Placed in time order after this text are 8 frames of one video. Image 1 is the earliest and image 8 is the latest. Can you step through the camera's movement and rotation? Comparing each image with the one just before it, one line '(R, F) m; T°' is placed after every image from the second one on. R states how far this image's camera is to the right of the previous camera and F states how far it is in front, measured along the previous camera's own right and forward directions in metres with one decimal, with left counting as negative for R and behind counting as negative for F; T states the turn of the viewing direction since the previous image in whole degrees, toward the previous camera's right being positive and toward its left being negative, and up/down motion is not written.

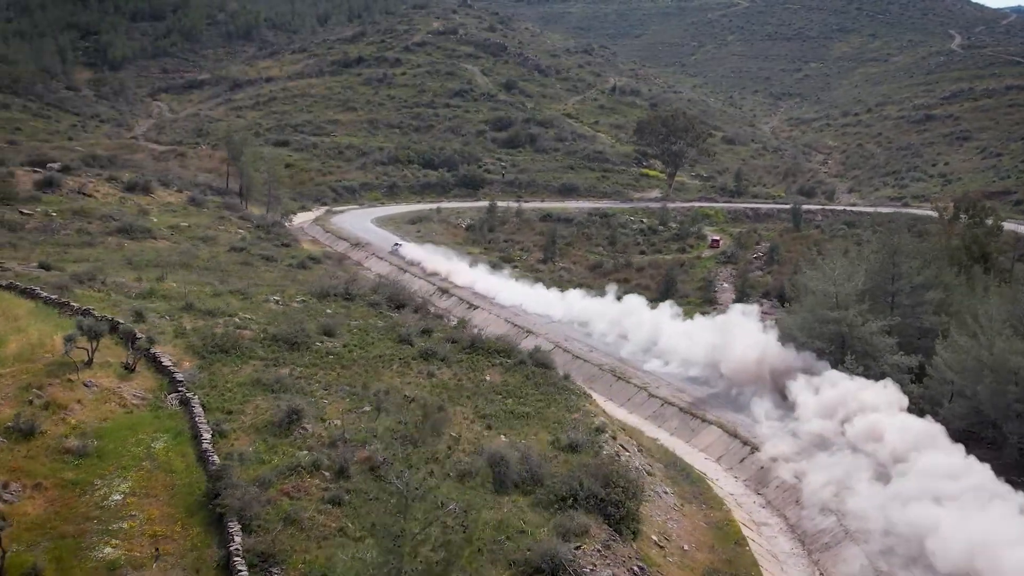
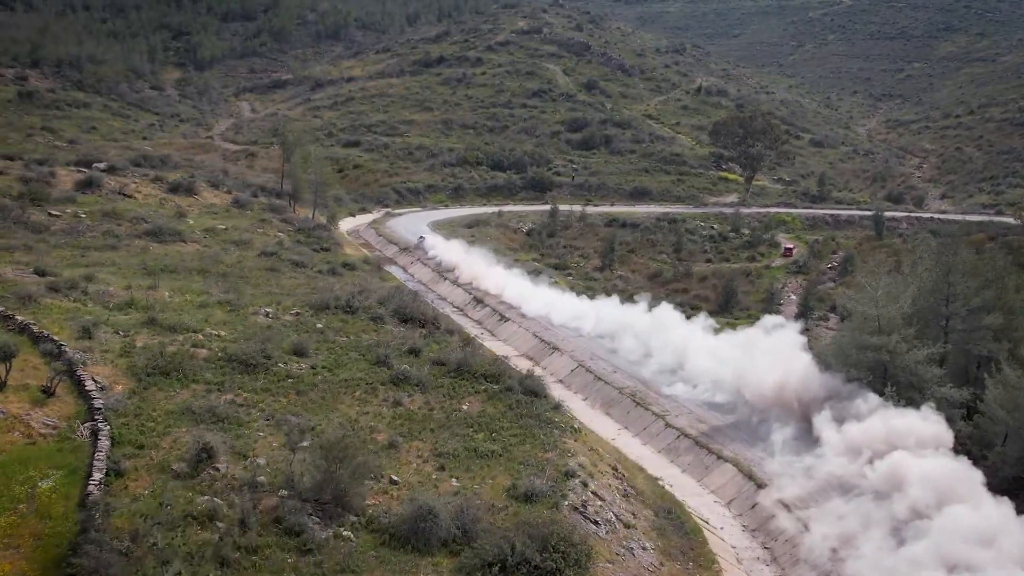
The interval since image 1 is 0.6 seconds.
(+1.7, +2.2) m; -5°
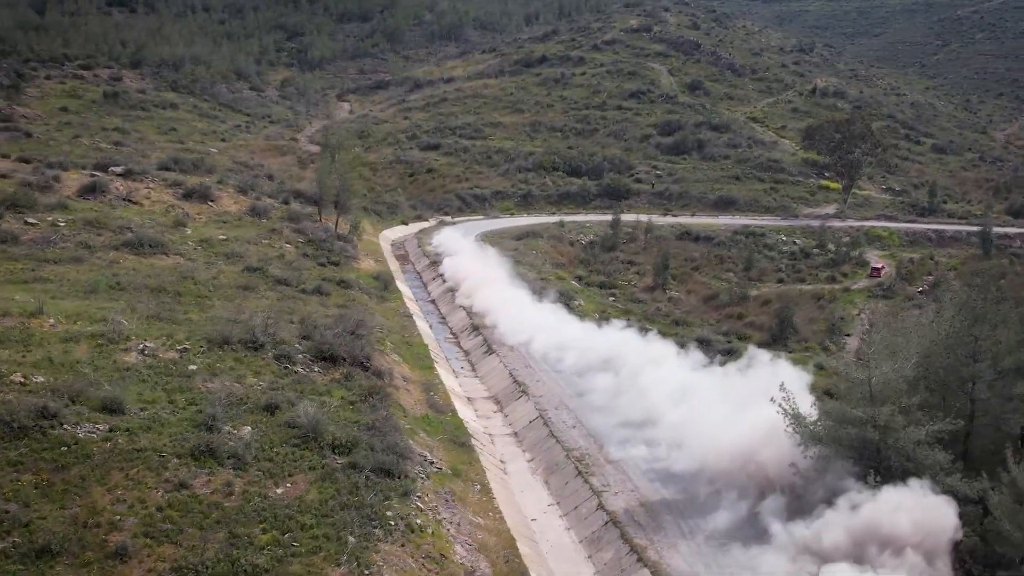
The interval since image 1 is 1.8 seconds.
(+3.4, +4.4) m; -7°
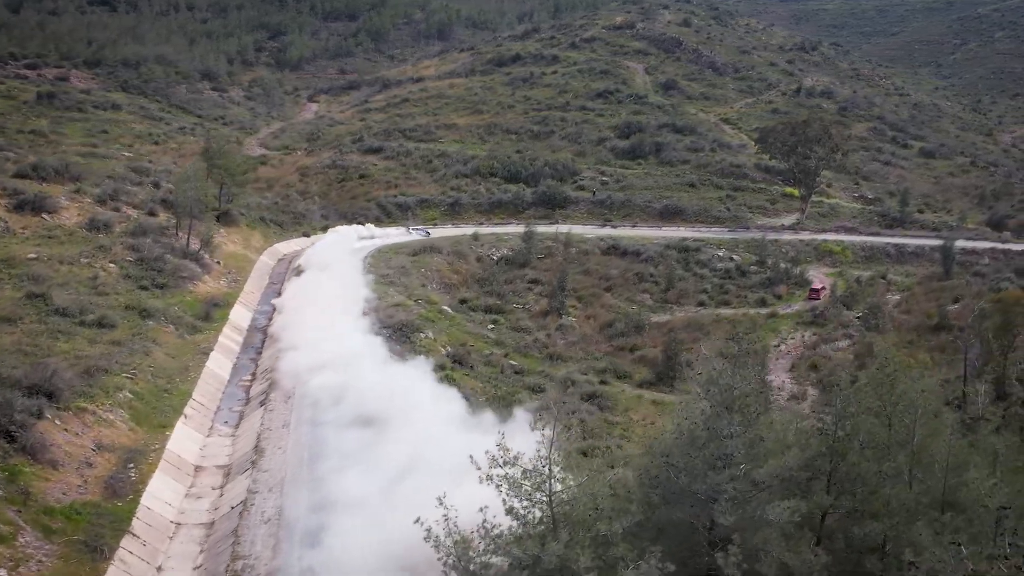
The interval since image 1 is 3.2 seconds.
(+4.5, +4.9) m; -2°
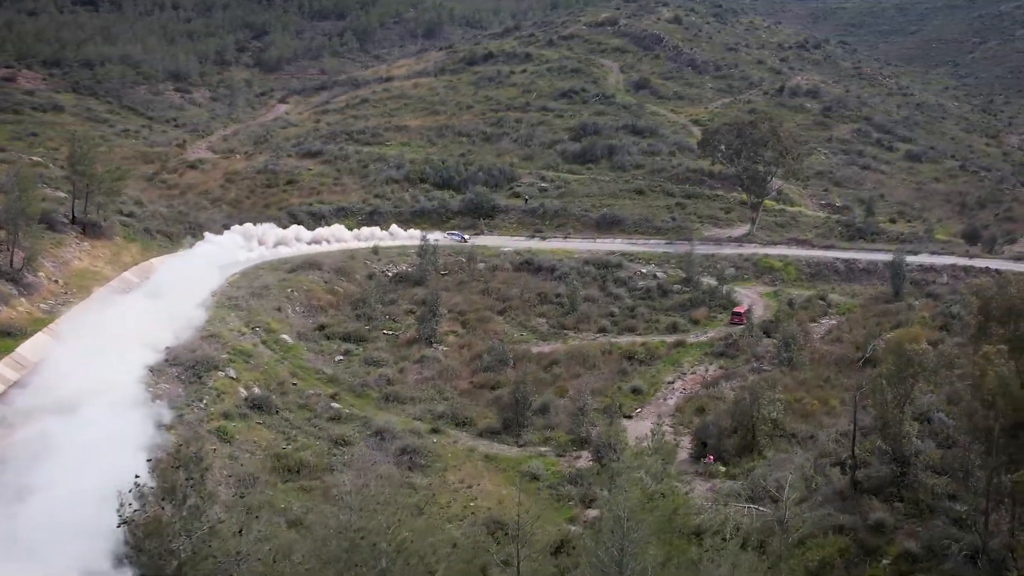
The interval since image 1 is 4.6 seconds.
(+4.1, +4.5) m; -2°
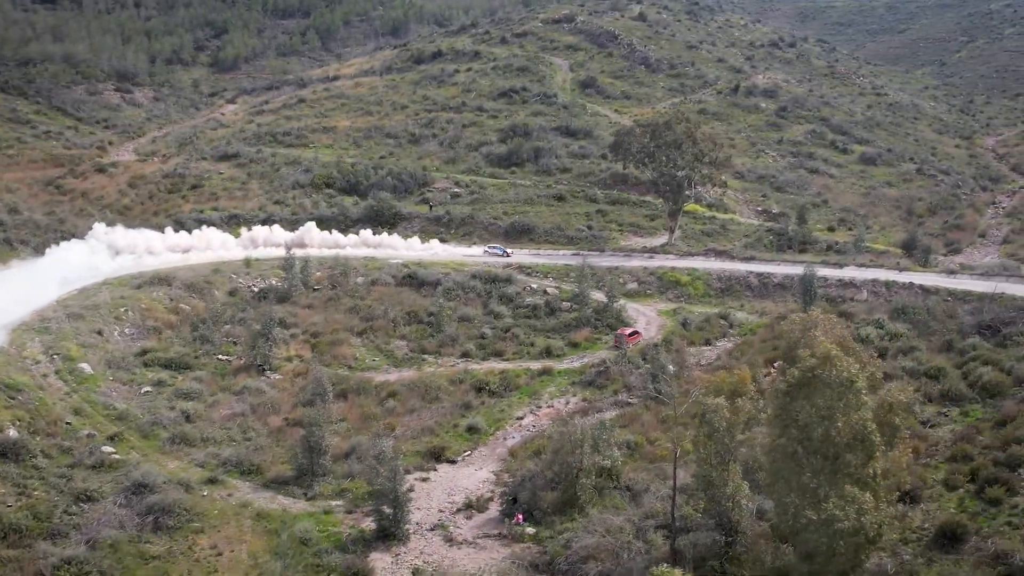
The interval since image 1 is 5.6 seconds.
(+3.4, +3.3) m; 0°
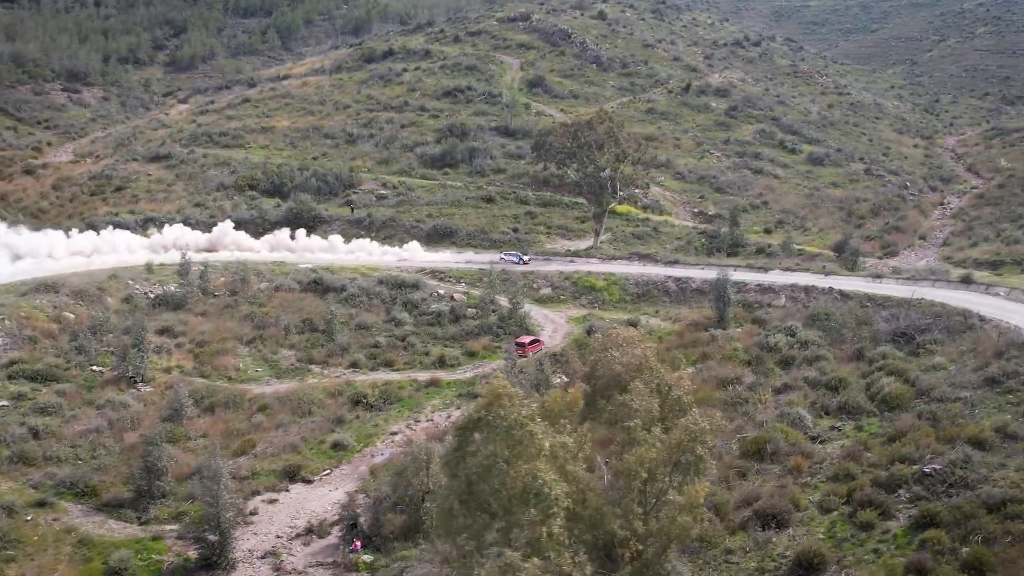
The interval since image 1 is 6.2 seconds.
(+2.1, +1.2) m; +1°
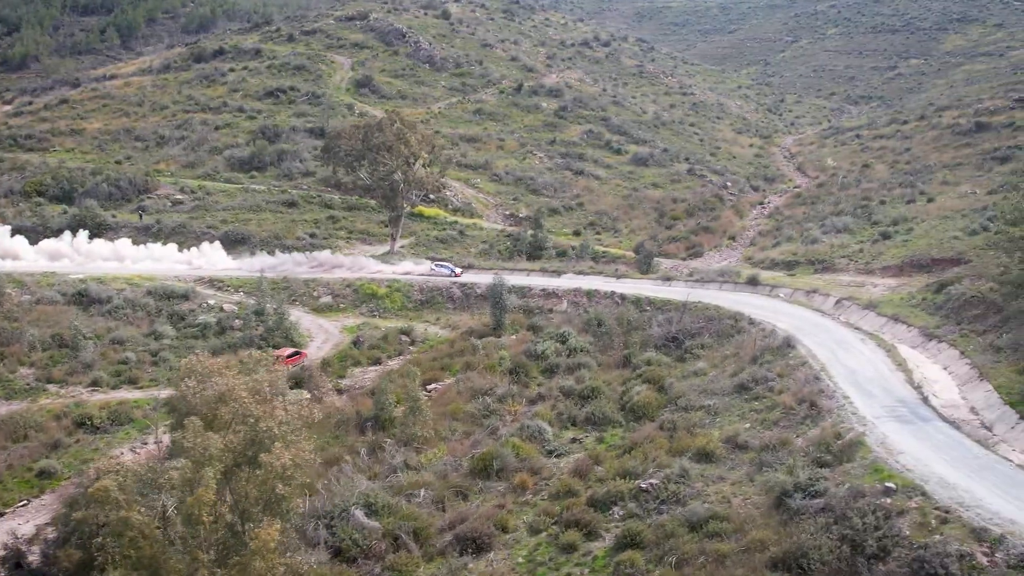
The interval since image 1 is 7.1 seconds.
(+2.7, +0.9) m; +5°
